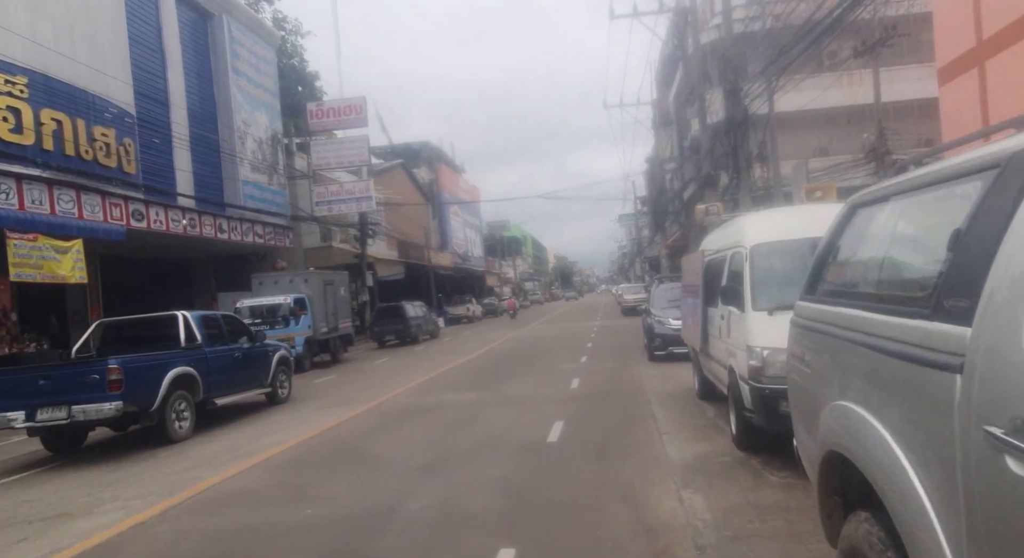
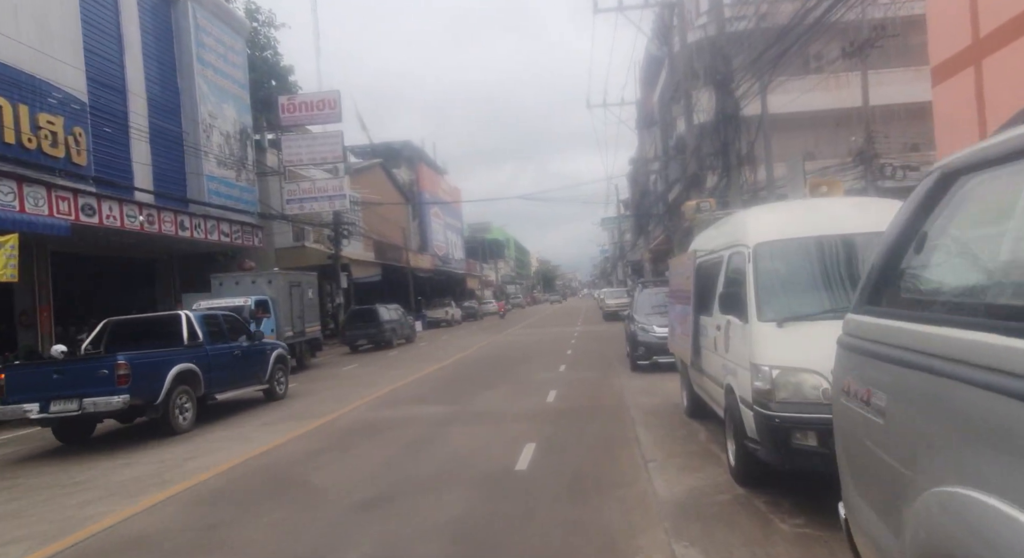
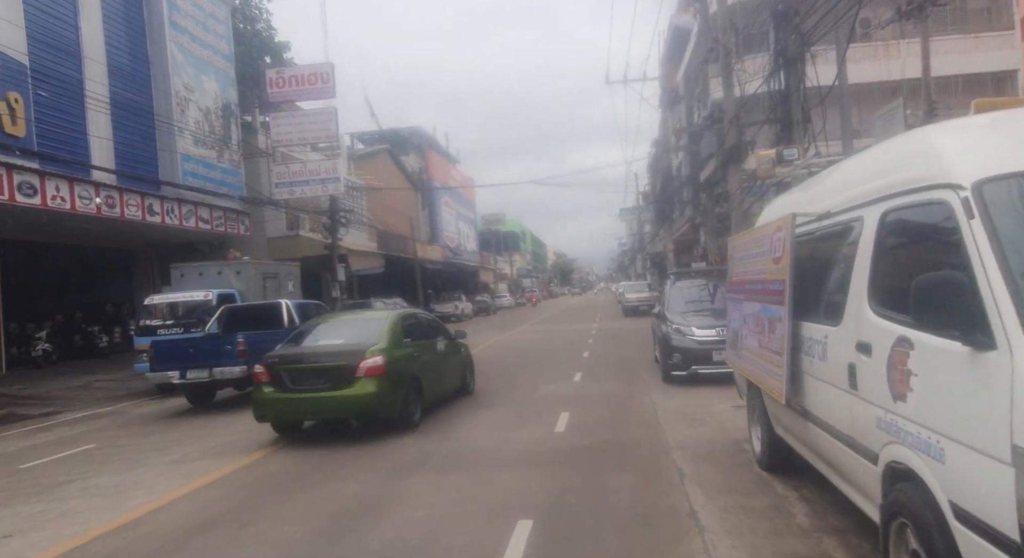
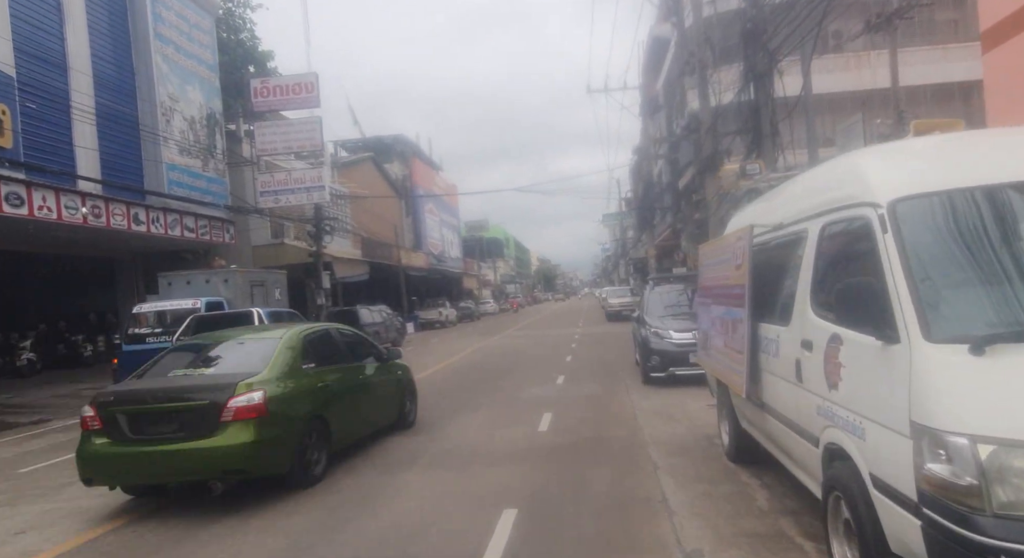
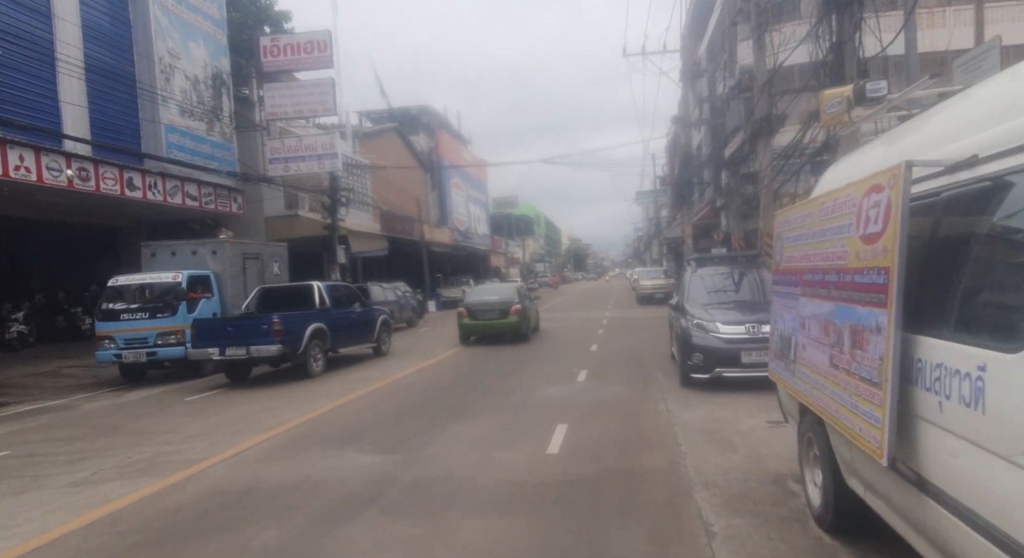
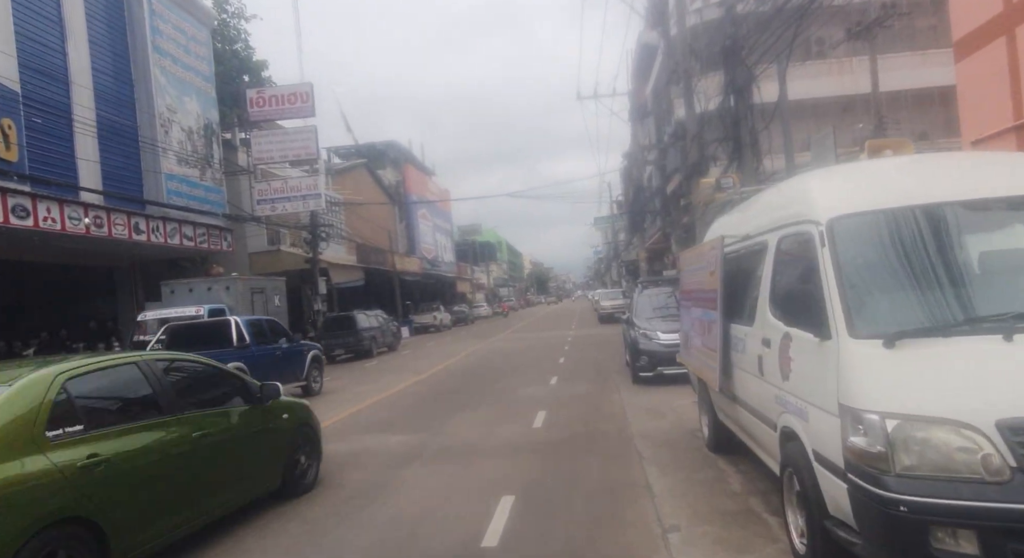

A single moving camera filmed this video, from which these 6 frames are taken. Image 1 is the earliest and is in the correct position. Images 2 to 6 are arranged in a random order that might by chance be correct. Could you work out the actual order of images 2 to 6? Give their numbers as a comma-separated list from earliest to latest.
2, 6, 4, 3, 5
